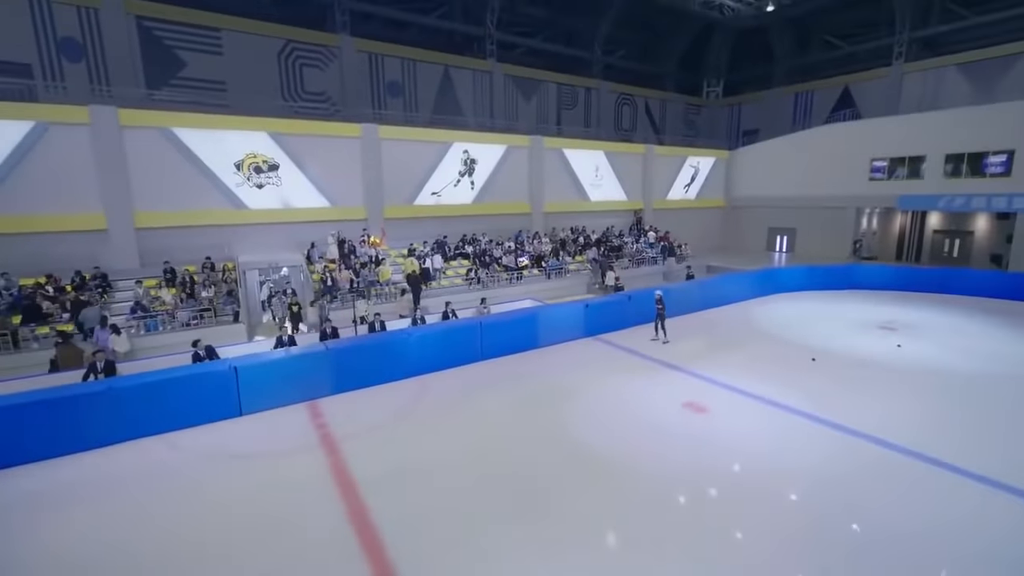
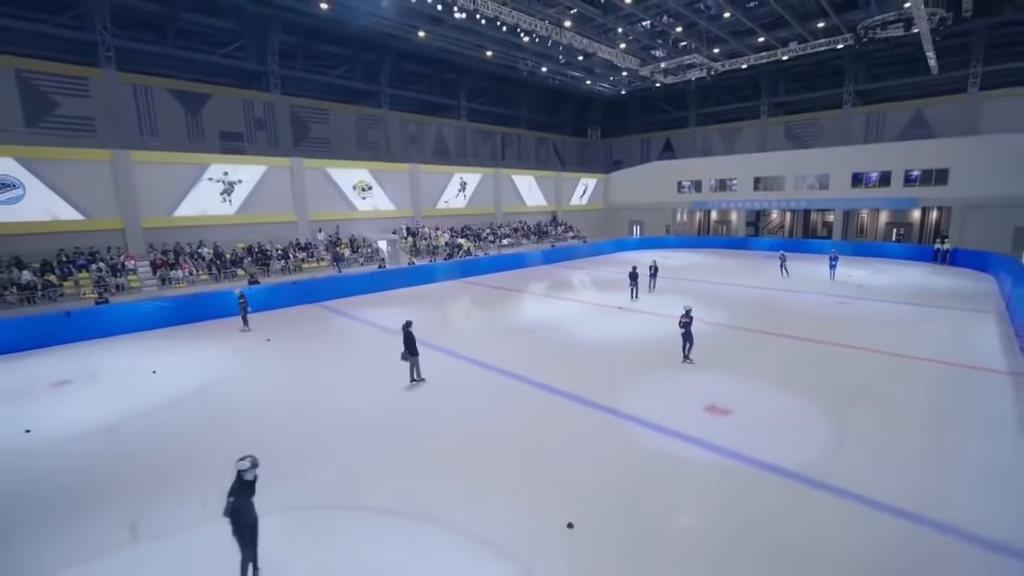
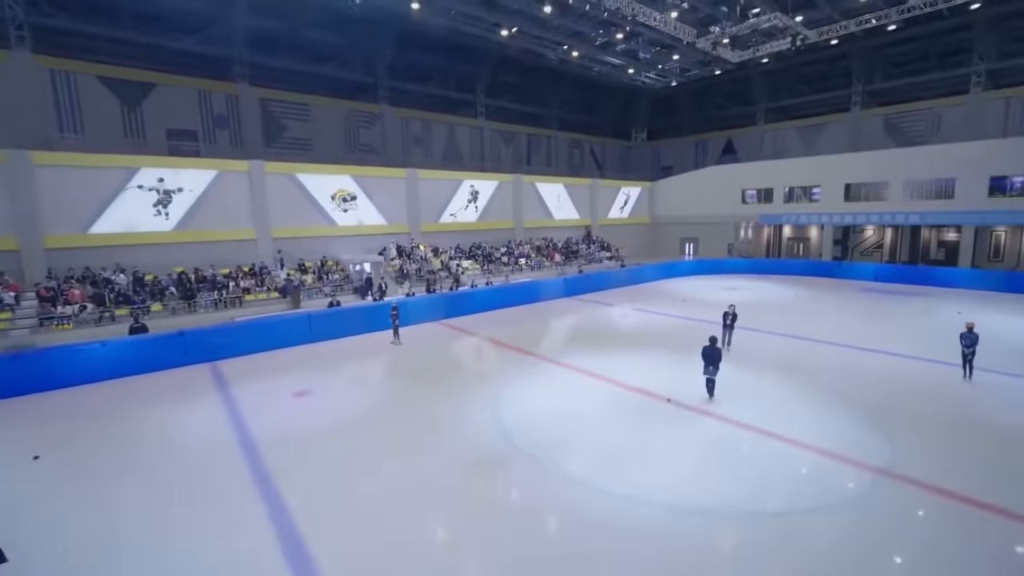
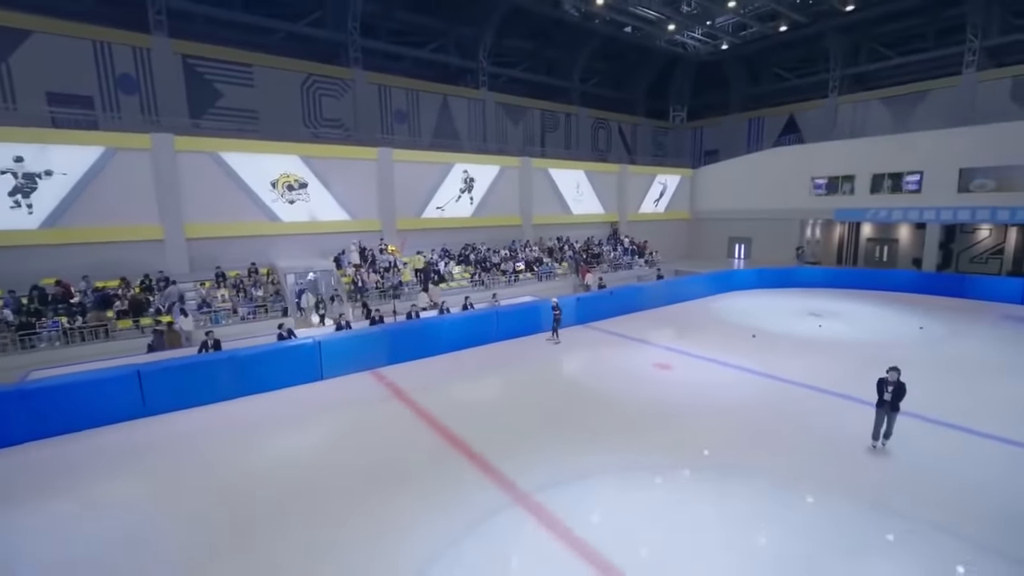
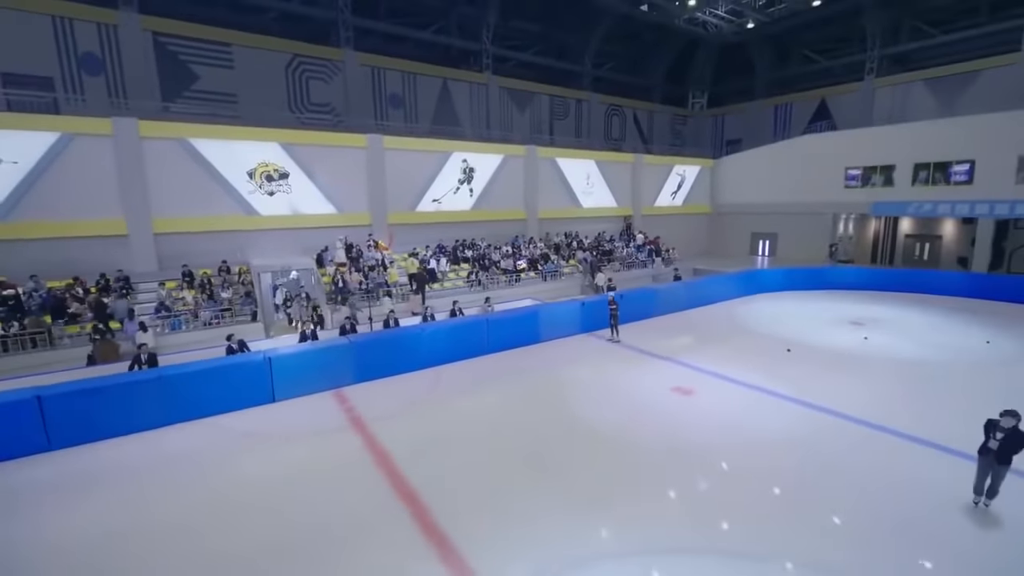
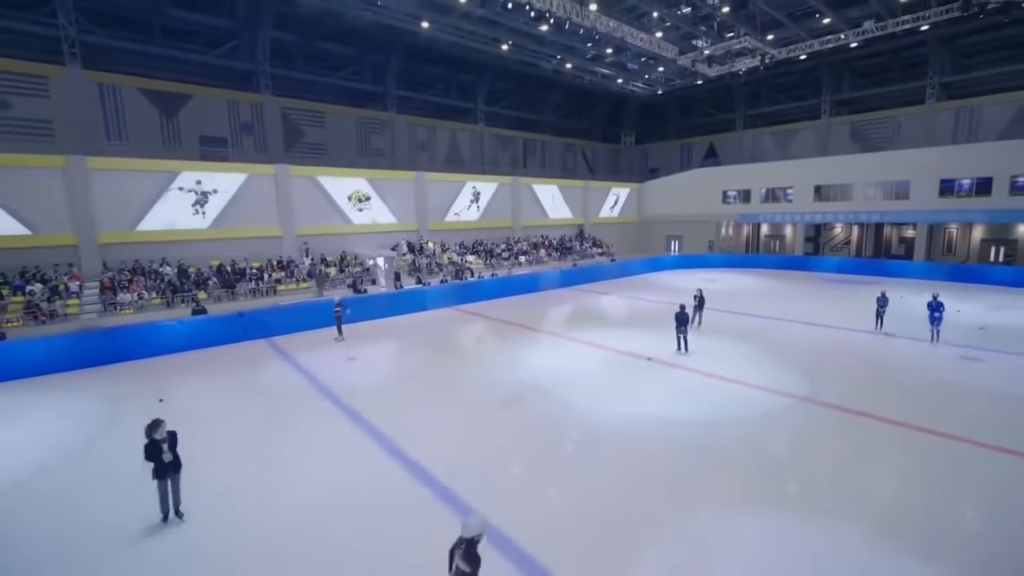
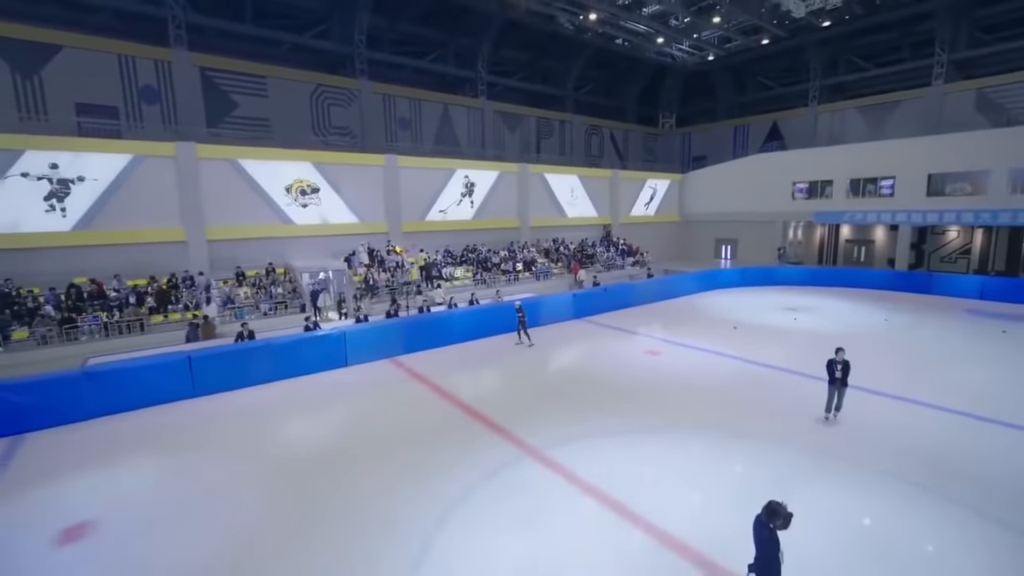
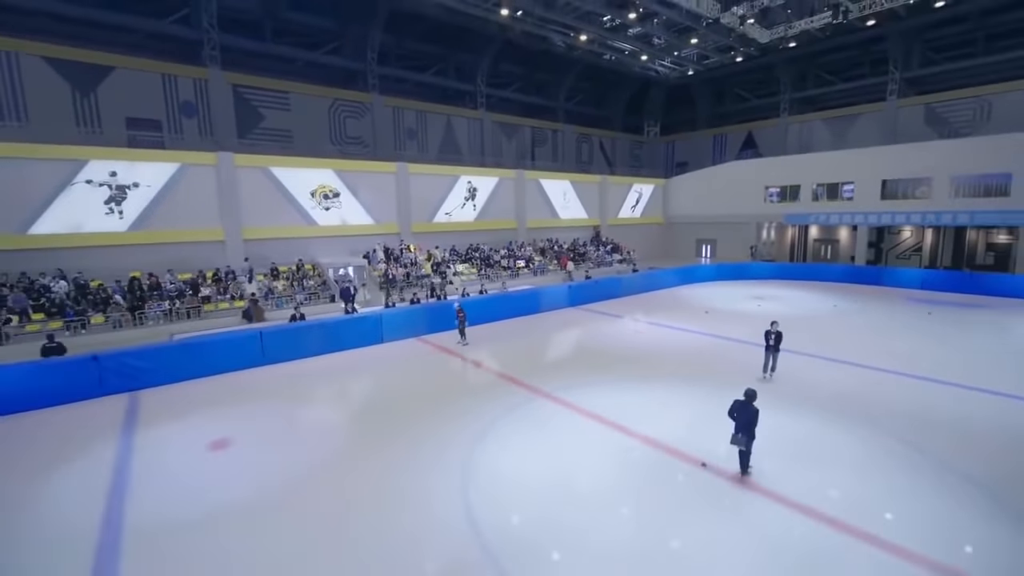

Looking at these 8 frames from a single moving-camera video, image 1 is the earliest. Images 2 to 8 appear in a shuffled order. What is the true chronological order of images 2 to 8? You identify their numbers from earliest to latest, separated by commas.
5, 4, 7, 8, 3, 6, 2
